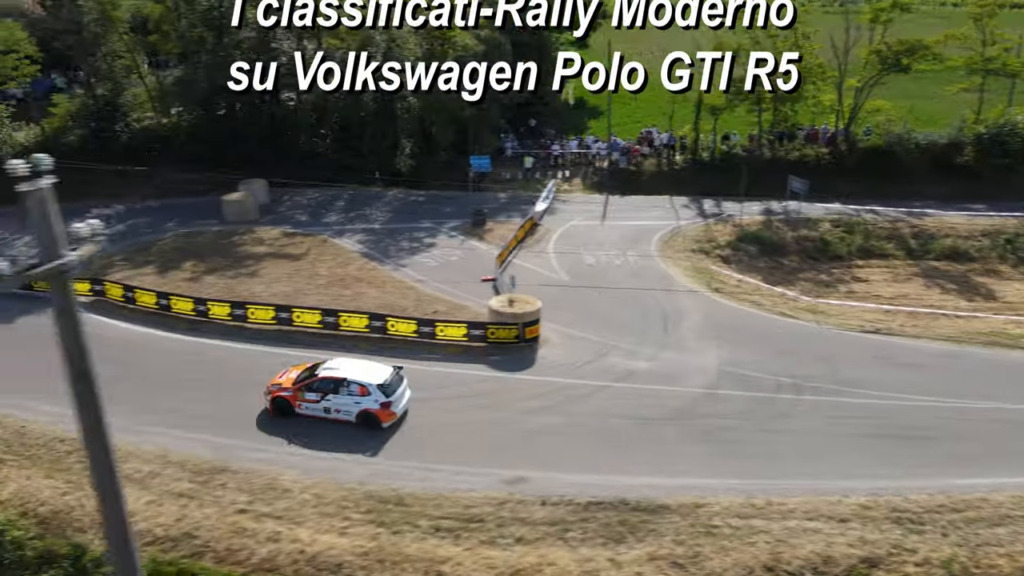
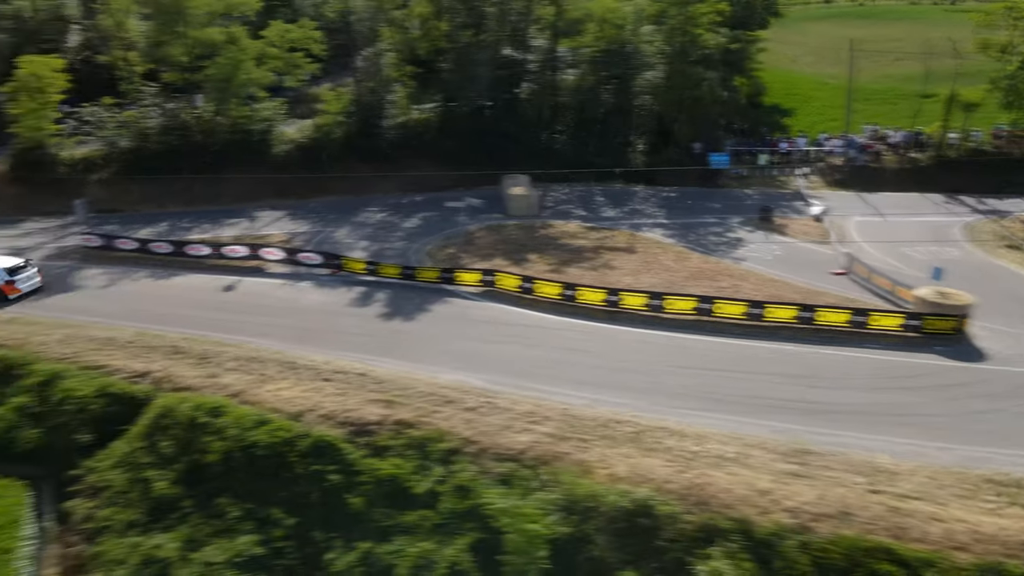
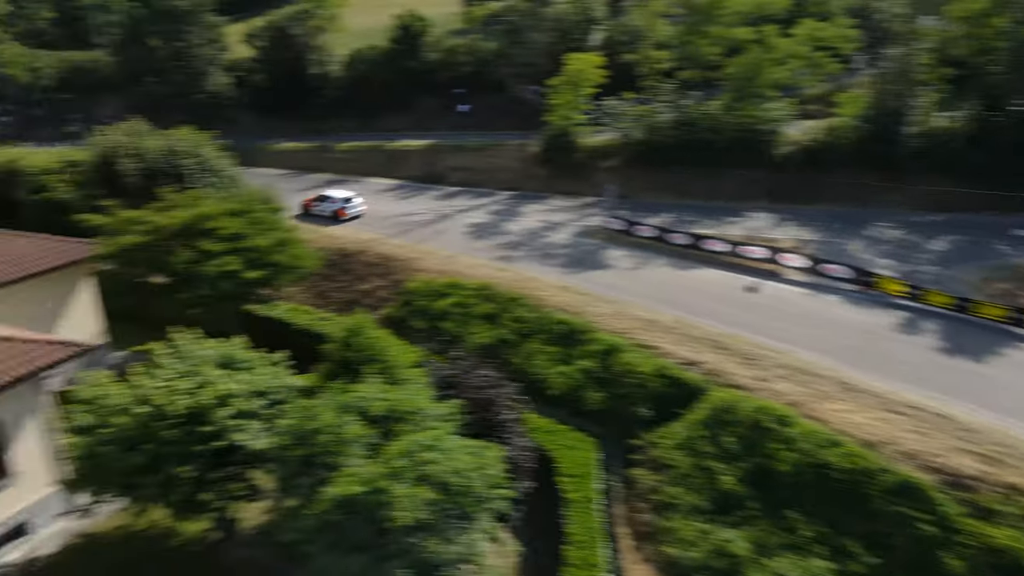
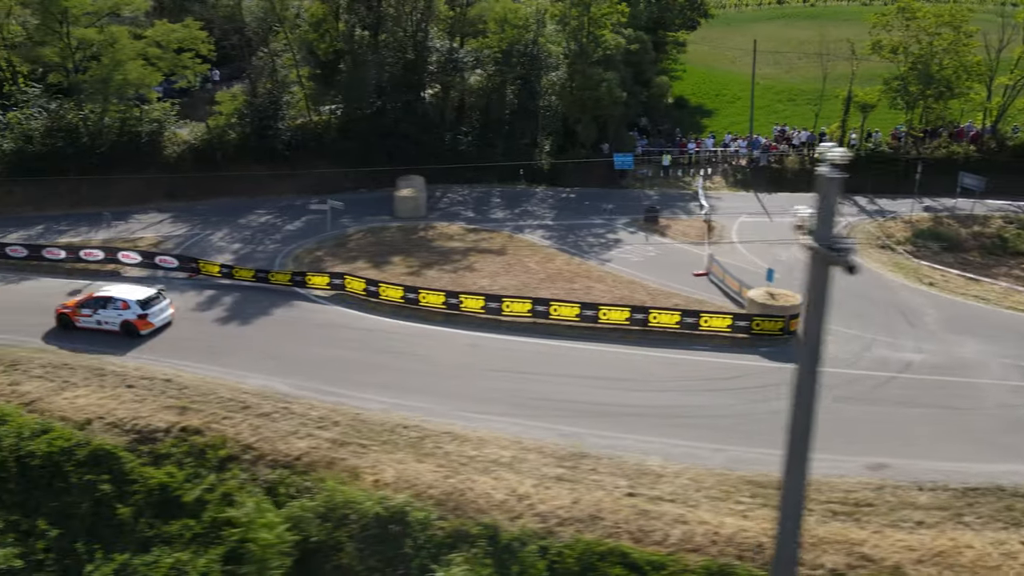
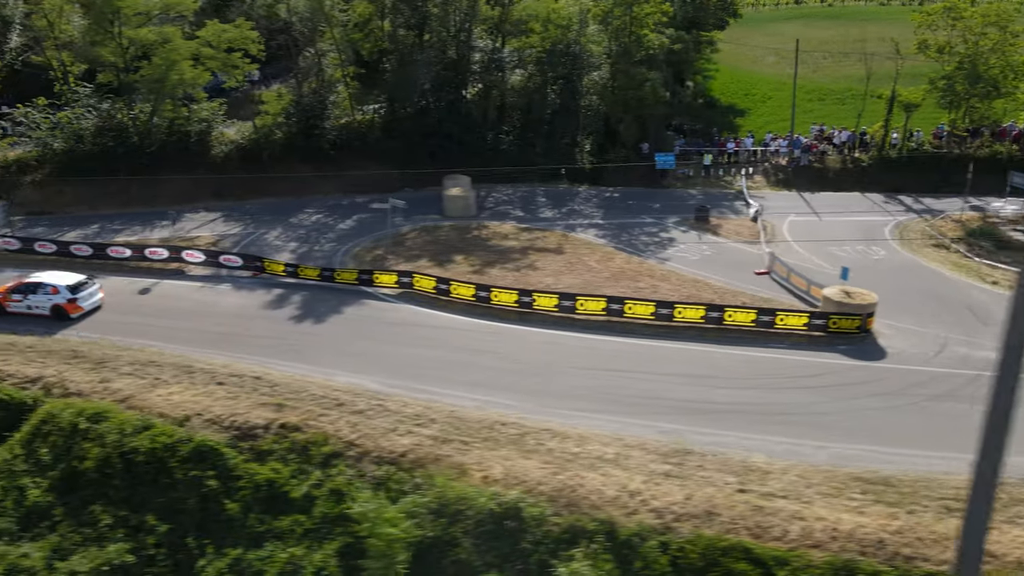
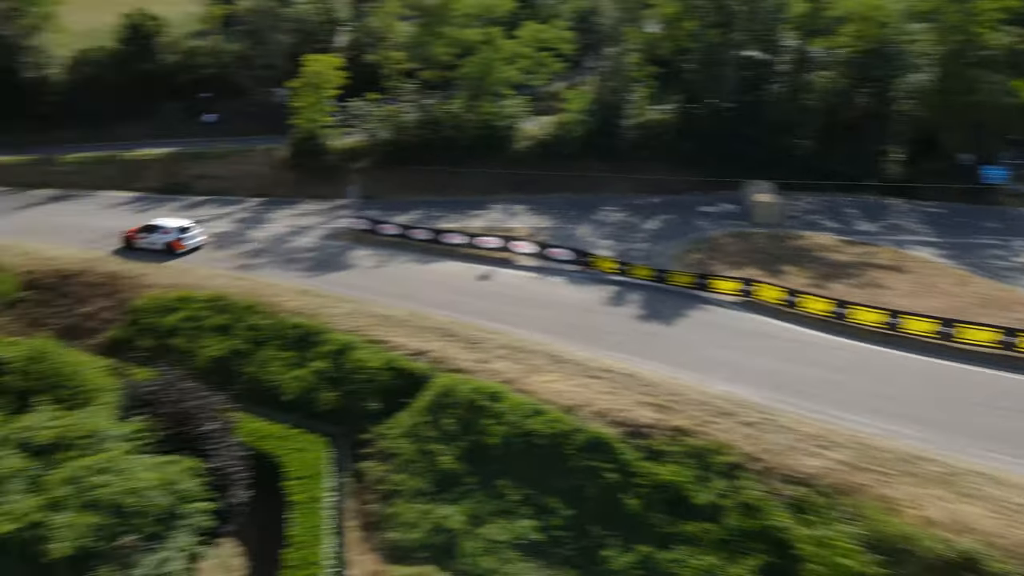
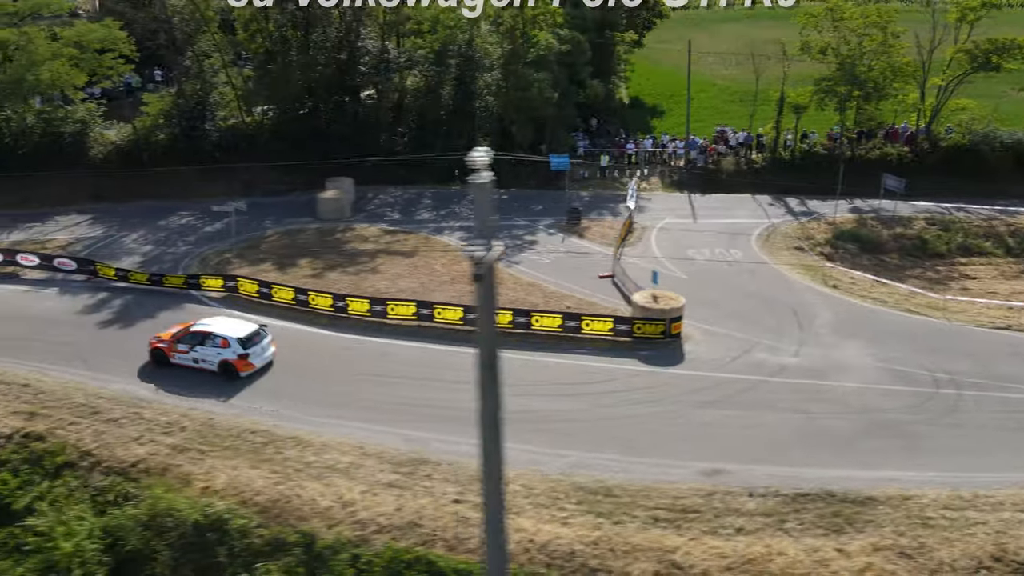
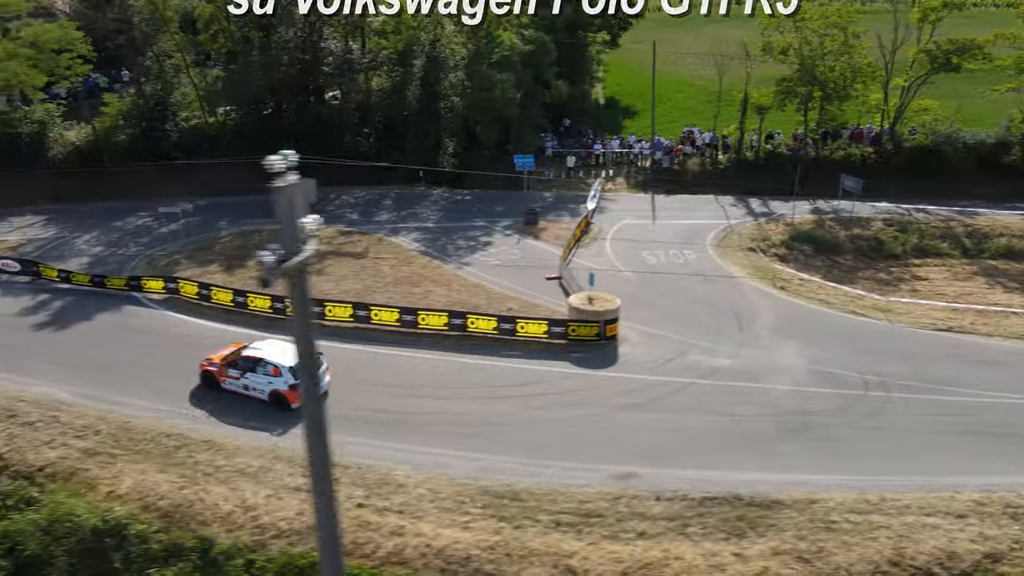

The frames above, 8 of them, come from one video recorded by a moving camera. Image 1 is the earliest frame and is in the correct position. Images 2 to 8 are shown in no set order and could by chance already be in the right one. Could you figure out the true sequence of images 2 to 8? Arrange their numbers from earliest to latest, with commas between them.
8, 7, 4, 5, 2, 6, 3
